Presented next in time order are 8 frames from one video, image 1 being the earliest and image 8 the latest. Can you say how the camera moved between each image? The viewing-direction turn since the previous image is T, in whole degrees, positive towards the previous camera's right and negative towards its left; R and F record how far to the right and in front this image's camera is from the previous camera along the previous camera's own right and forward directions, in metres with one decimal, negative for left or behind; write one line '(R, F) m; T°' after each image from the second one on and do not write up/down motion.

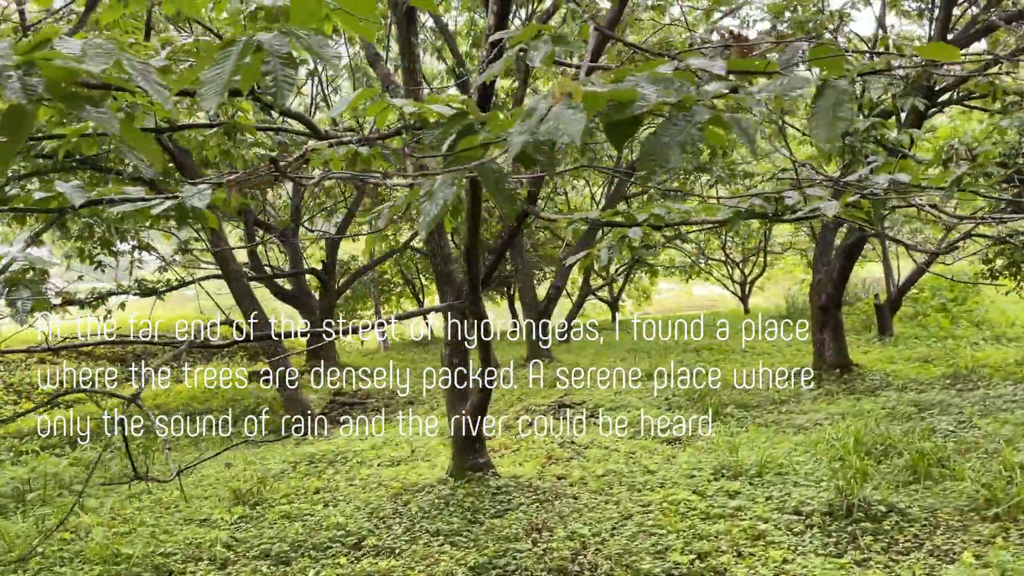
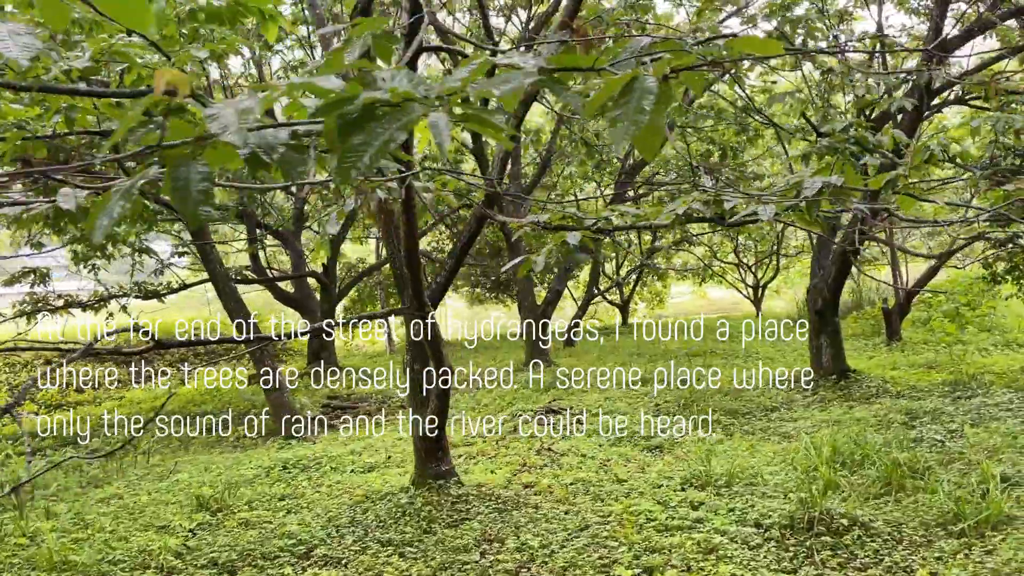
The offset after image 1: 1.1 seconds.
(+0.3, +0.1) m; -1°
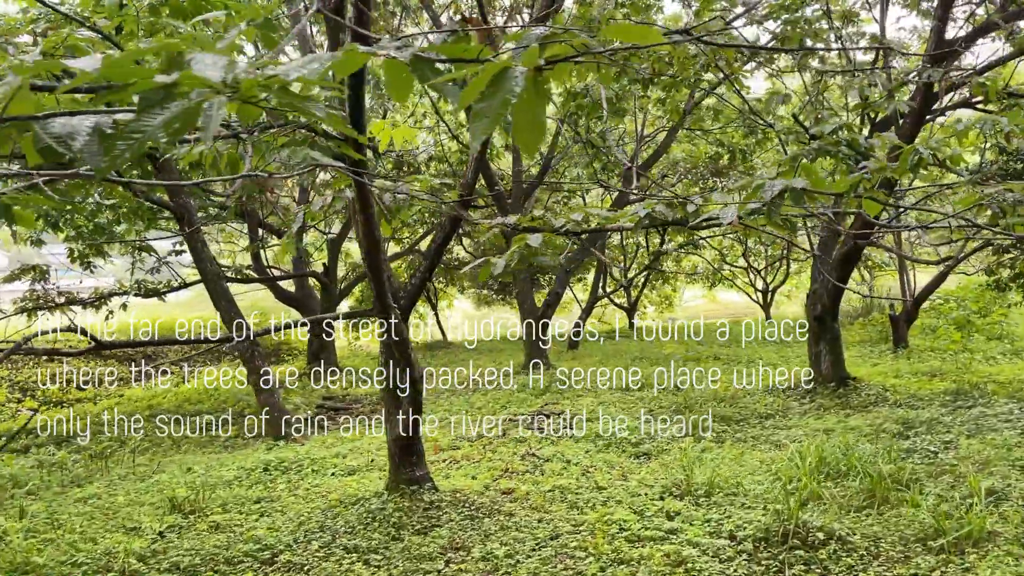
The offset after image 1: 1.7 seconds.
(+0.2, +0.1) m; -1°
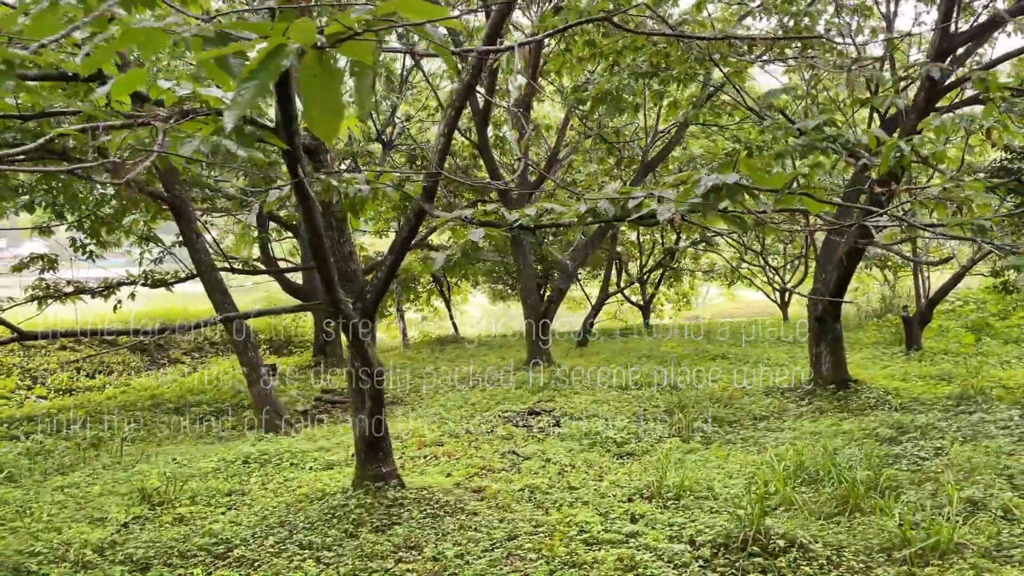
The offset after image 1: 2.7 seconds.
(+0.3, +0.1) m; -2°
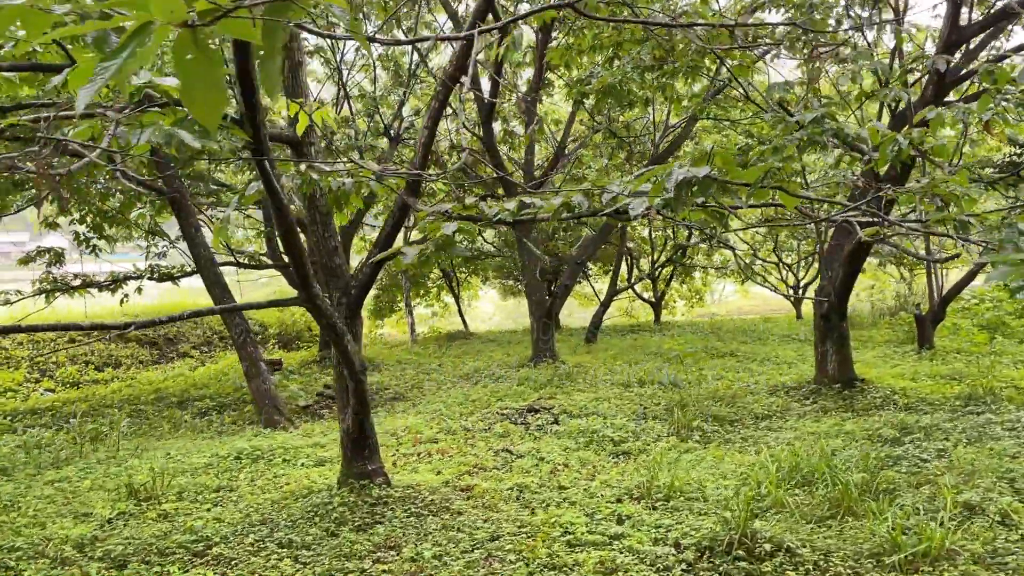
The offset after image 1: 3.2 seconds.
(+0.1, +0.1) m; -1°
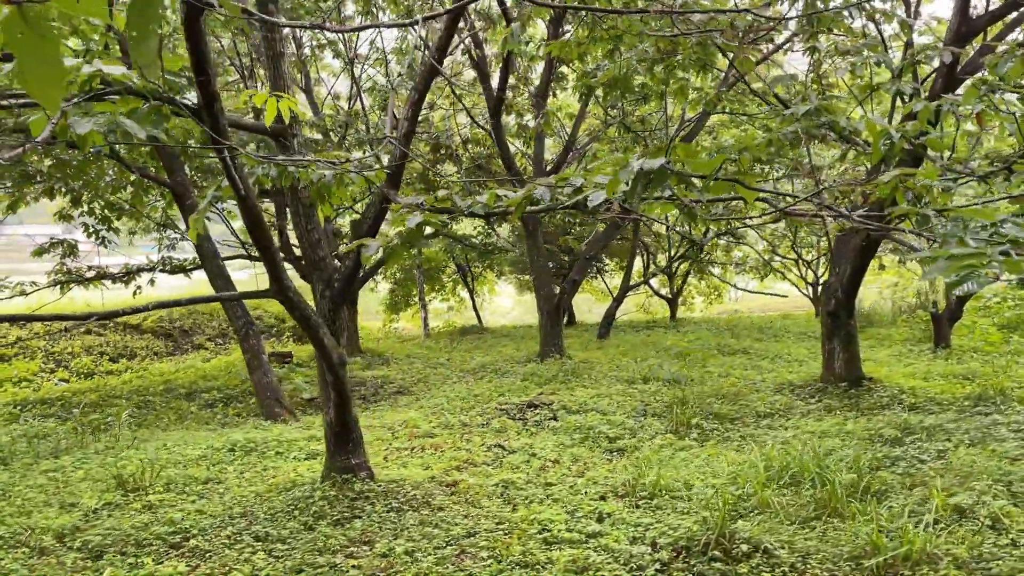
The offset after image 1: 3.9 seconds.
(+0.2, 0.0) m; -1°
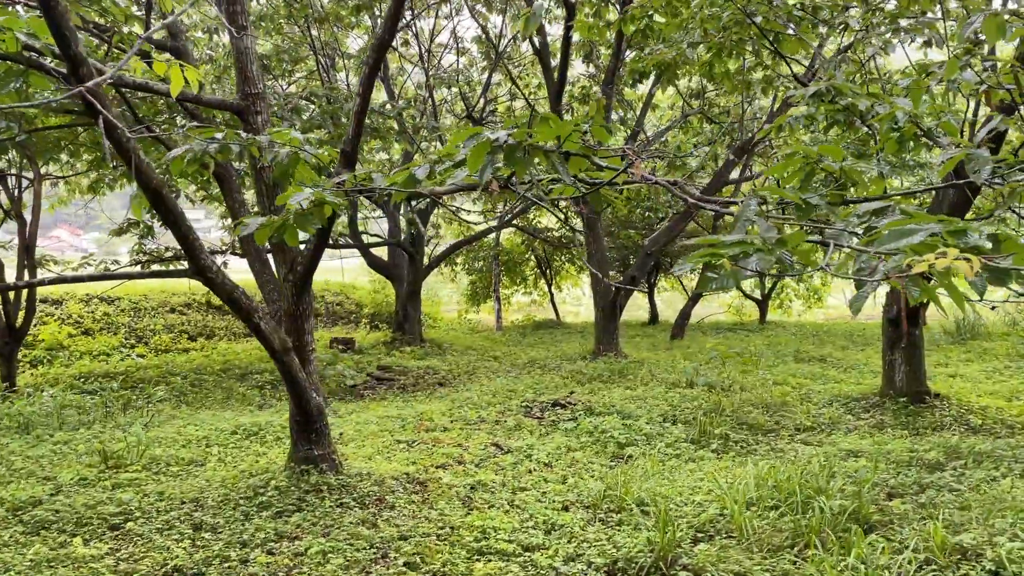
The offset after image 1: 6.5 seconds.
(+0.6, +0.3) m; -8°
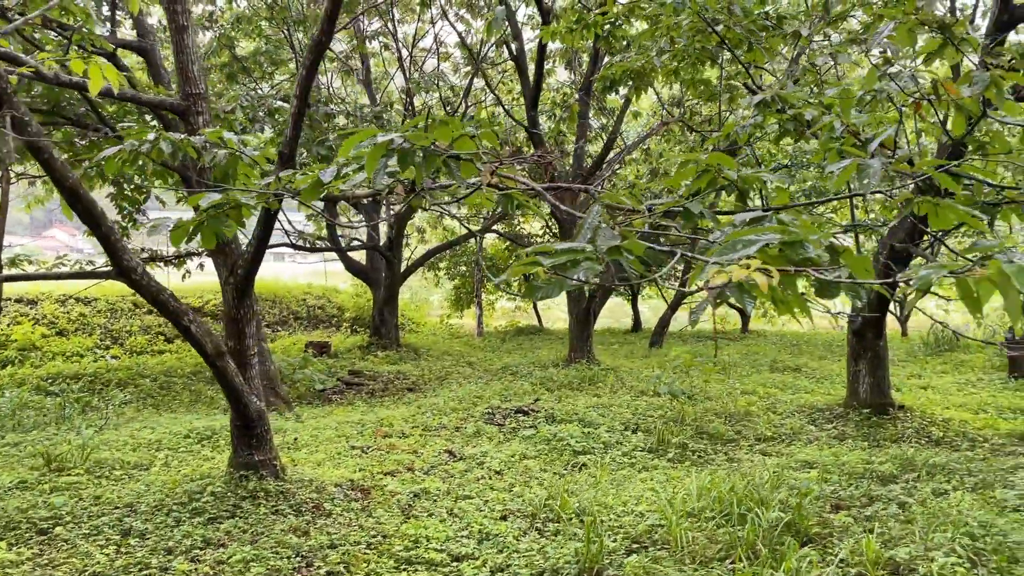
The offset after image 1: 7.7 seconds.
(+0.2, 0.0) m; +1°
